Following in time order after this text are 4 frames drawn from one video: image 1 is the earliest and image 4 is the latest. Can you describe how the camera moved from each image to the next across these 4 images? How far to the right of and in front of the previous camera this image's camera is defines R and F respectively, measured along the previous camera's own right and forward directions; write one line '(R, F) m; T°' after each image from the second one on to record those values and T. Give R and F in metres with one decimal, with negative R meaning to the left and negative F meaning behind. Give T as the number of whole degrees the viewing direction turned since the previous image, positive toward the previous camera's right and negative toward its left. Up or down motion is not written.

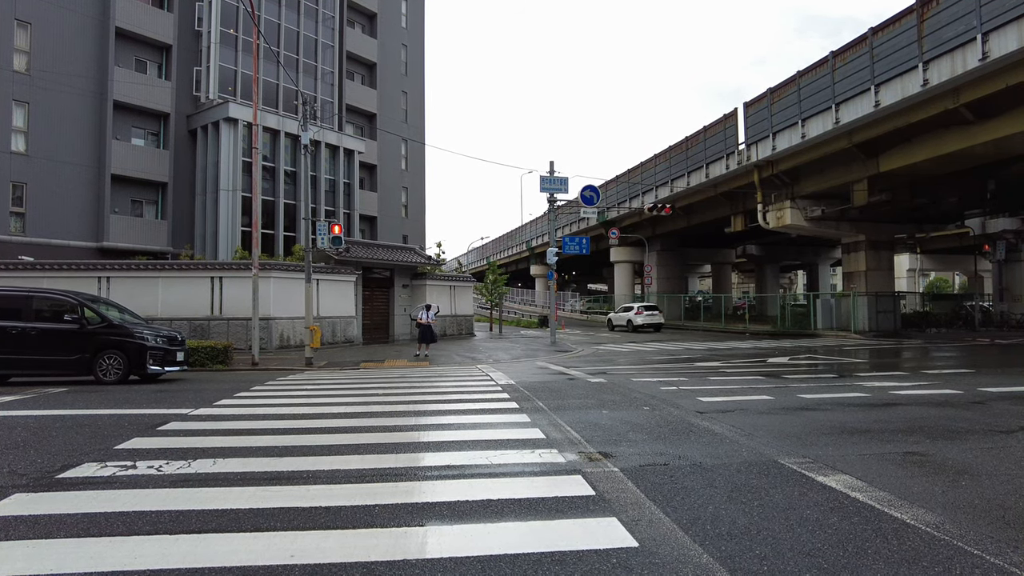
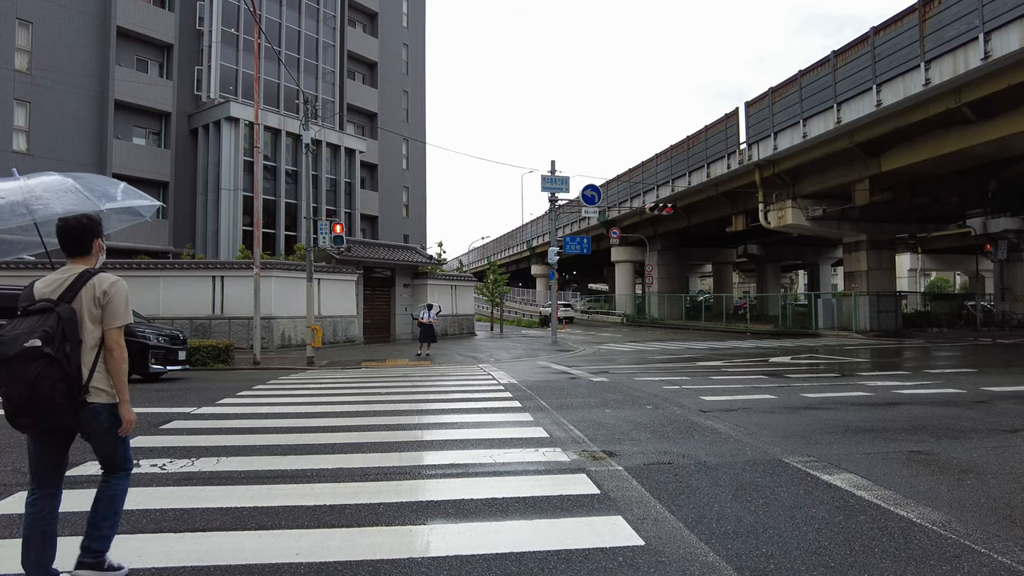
(0.0, 0.0) m; 0°
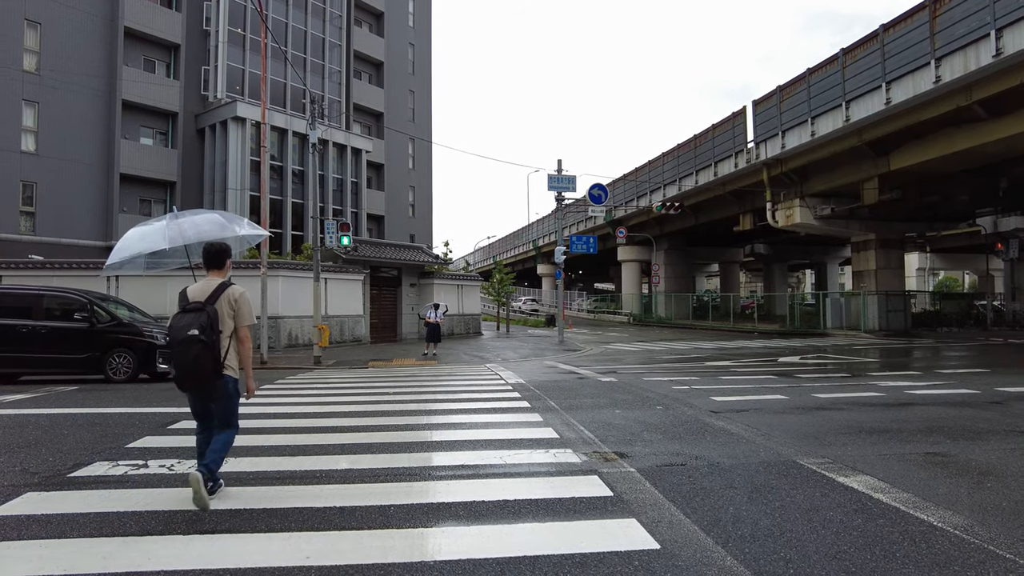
(0.0, +0.1) m; 0°
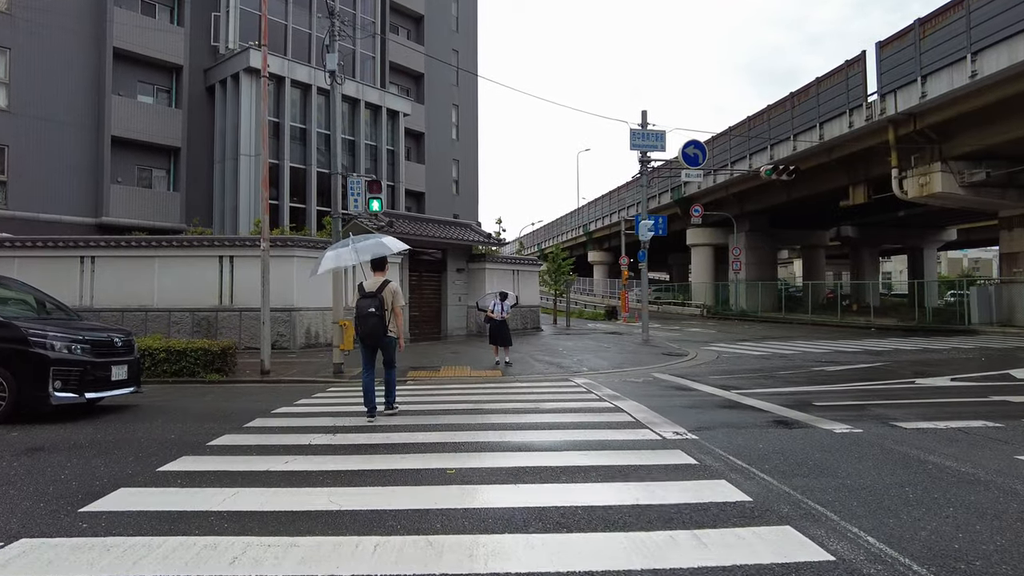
(-1.0, +4.4) m; -3°
